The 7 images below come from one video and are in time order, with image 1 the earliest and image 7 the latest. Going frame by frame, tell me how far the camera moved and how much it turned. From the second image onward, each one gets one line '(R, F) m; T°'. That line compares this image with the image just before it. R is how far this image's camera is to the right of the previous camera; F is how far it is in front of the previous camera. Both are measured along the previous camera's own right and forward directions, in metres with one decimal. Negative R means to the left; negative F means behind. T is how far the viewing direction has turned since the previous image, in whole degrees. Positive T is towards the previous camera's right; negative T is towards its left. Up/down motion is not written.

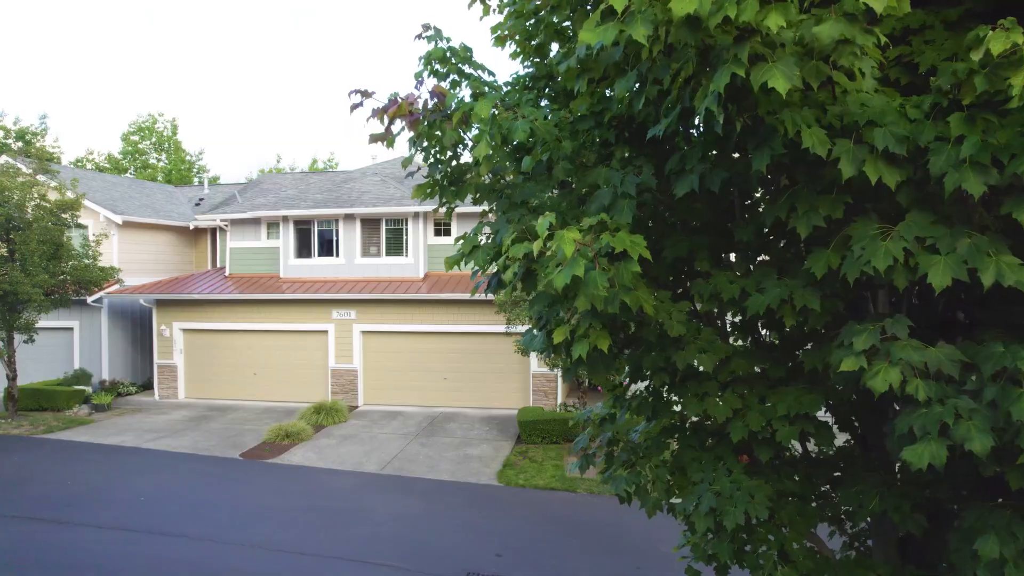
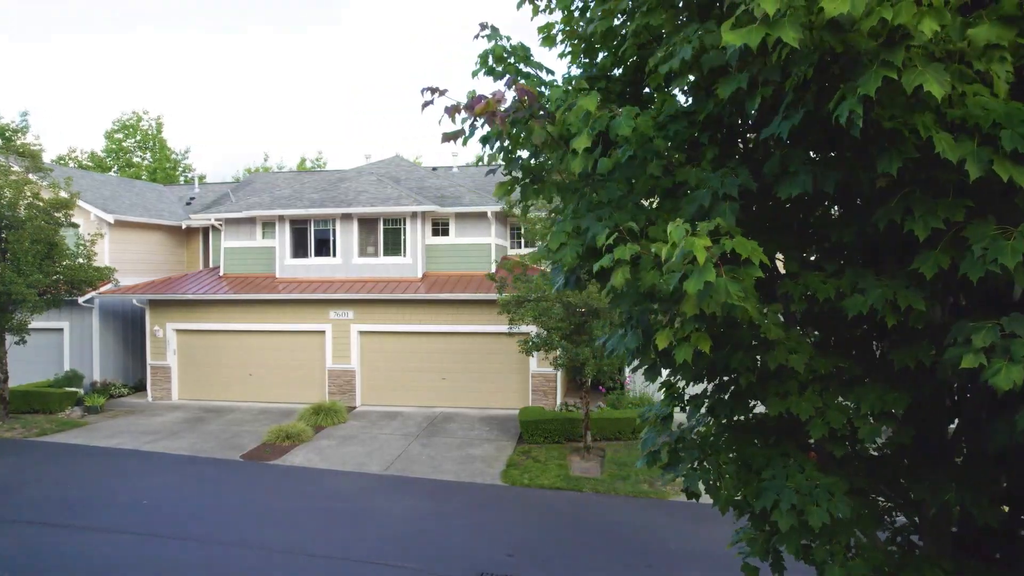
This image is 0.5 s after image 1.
(-0.4, 0.0) m; +1°
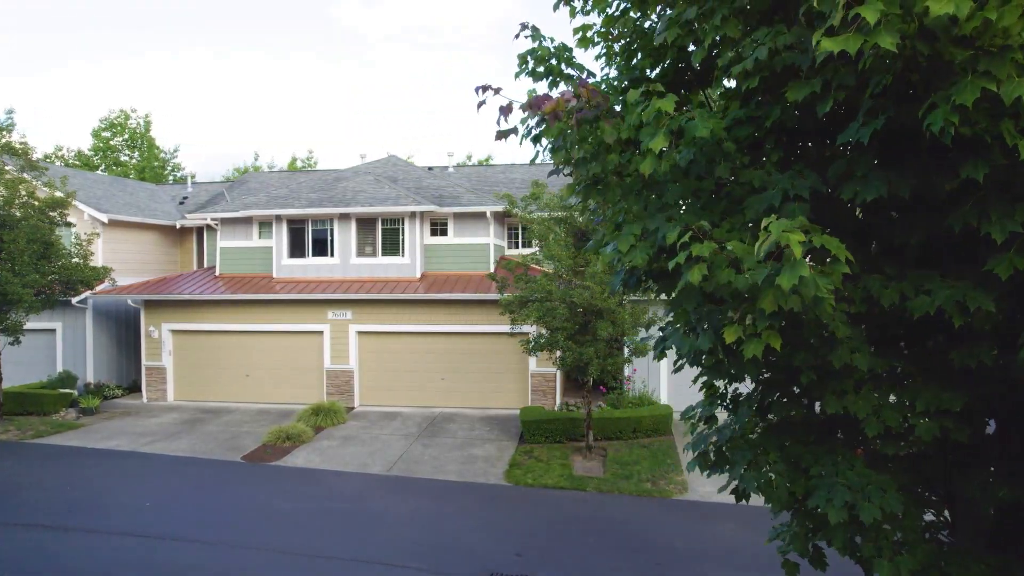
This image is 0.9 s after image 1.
(-0.3, 0.0) m; +1°
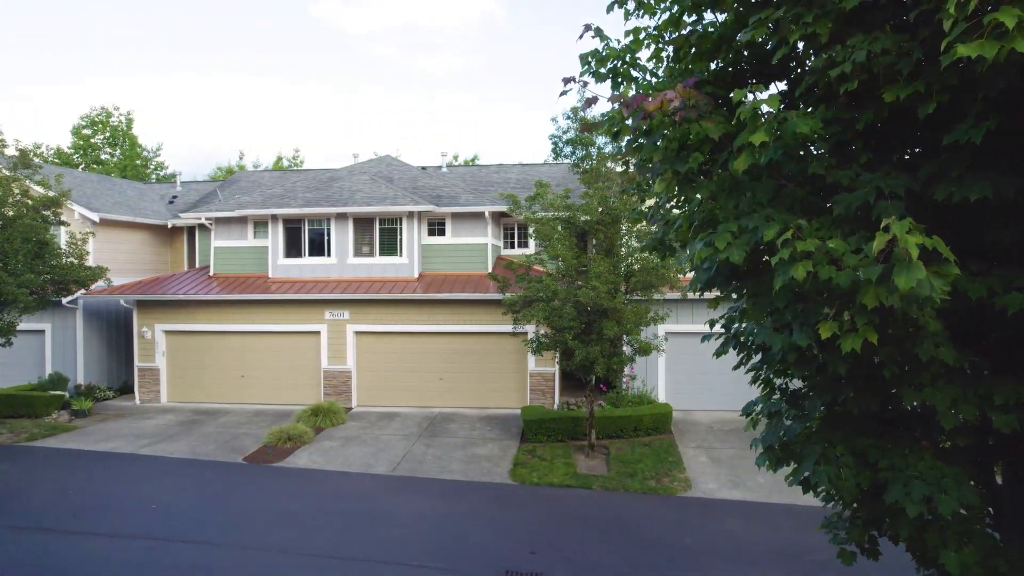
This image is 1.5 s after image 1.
(-0.4, 0.0) m; +2°
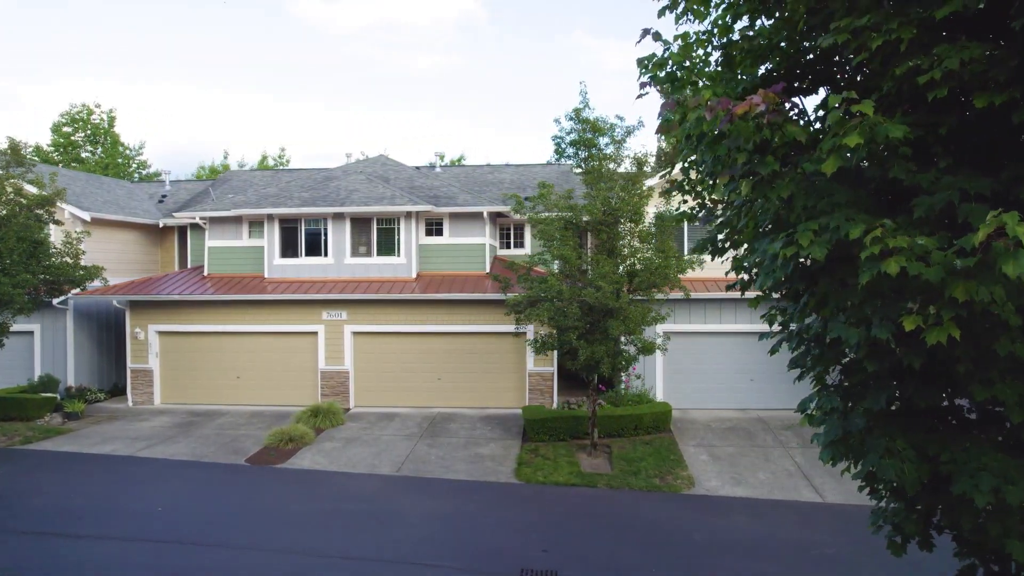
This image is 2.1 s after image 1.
(-0.4, 0.0) m; +2°
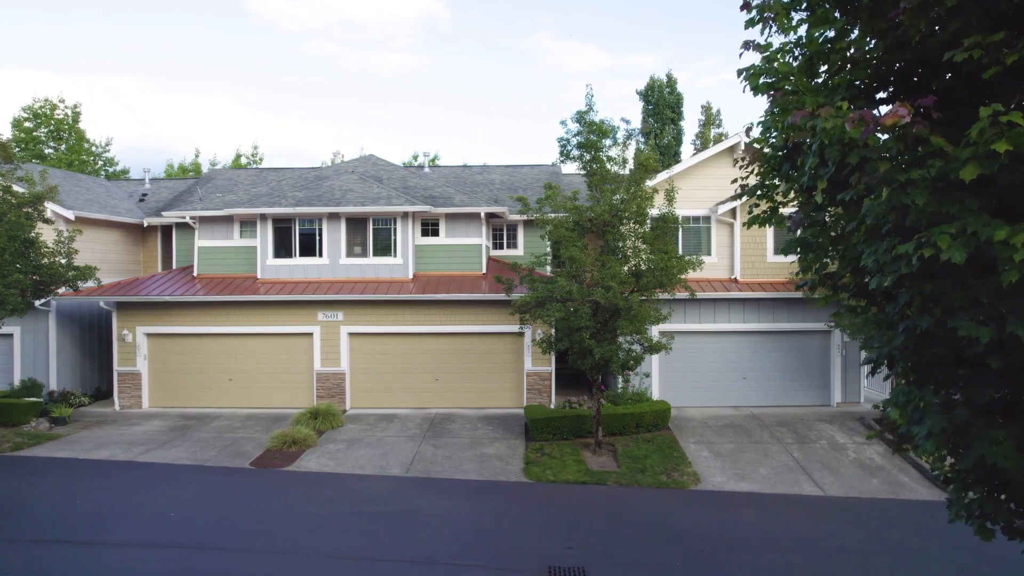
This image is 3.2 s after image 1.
(-0.8, -0.1) m; +3°
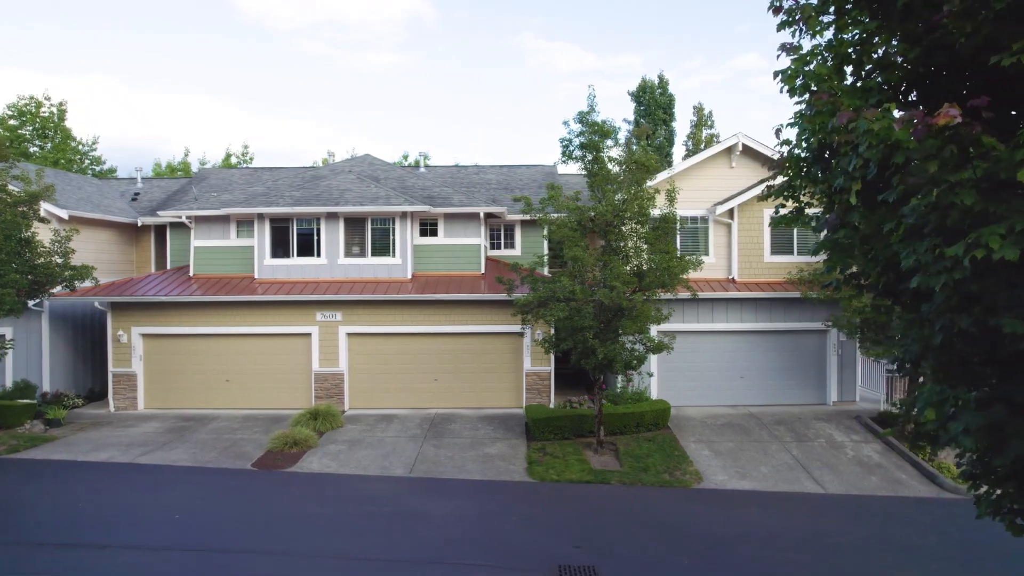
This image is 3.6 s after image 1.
(-0.3, 0.0) m; +1°
